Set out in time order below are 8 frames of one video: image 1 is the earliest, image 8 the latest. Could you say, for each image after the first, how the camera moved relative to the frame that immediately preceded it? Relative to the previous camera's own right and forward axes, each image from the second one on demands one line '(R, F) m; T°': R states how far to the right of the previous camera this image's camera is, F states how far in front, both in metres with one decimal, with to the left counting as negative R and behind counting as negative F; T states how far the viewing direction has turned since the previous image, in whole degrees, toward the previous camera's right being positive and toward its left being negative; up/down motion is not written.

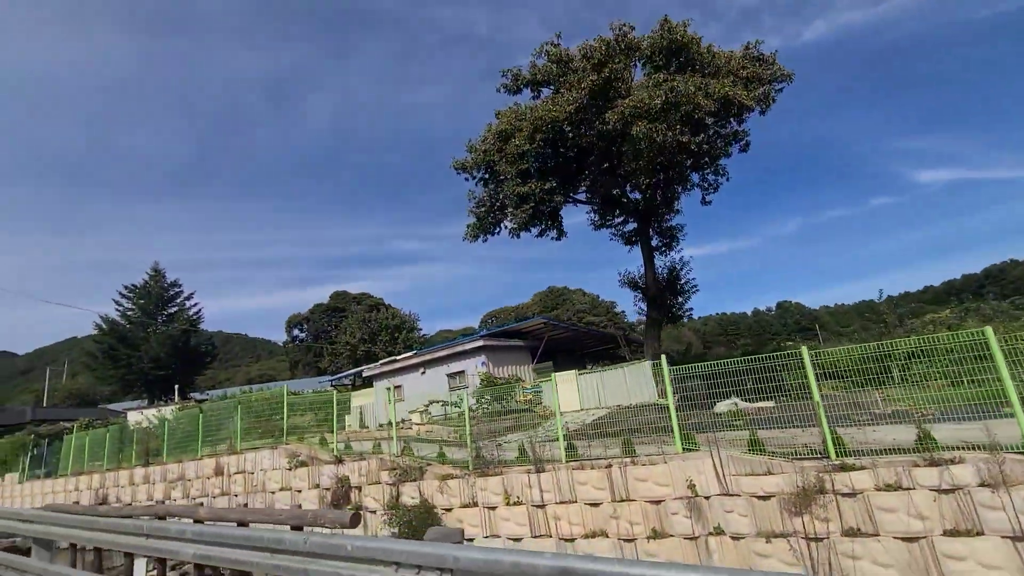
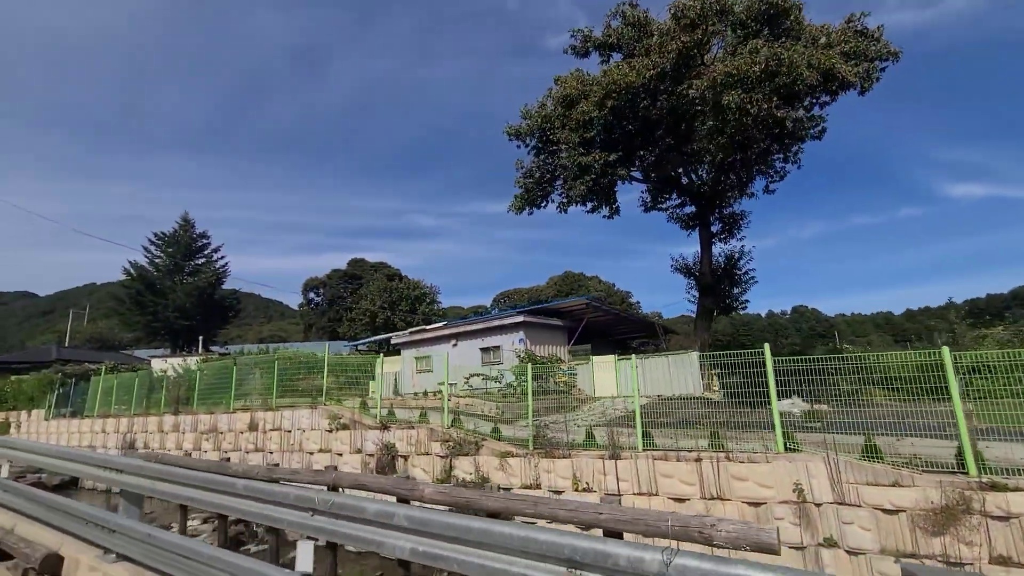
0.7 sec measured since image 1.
(-1.0, +0.6) m; -1°
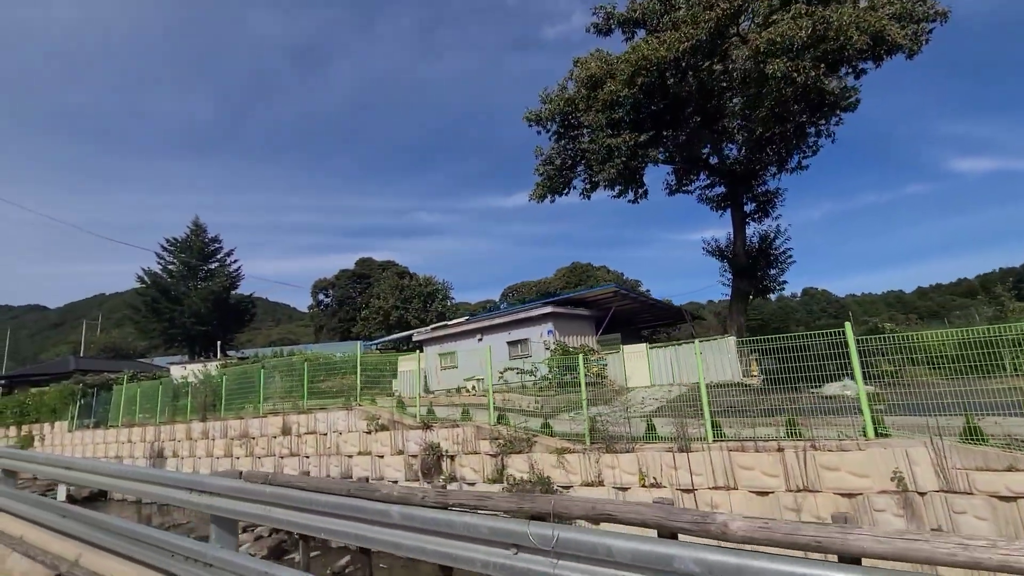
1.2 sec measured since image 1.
(-0.6, +0.4) m; -1°
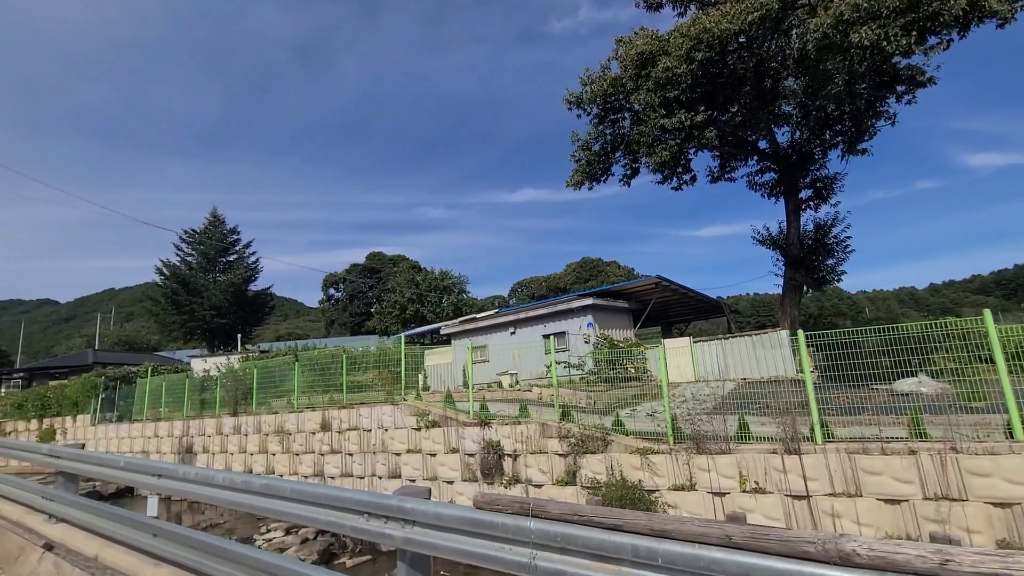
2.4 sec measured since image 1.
(-0.9, +0.6) m; -1°
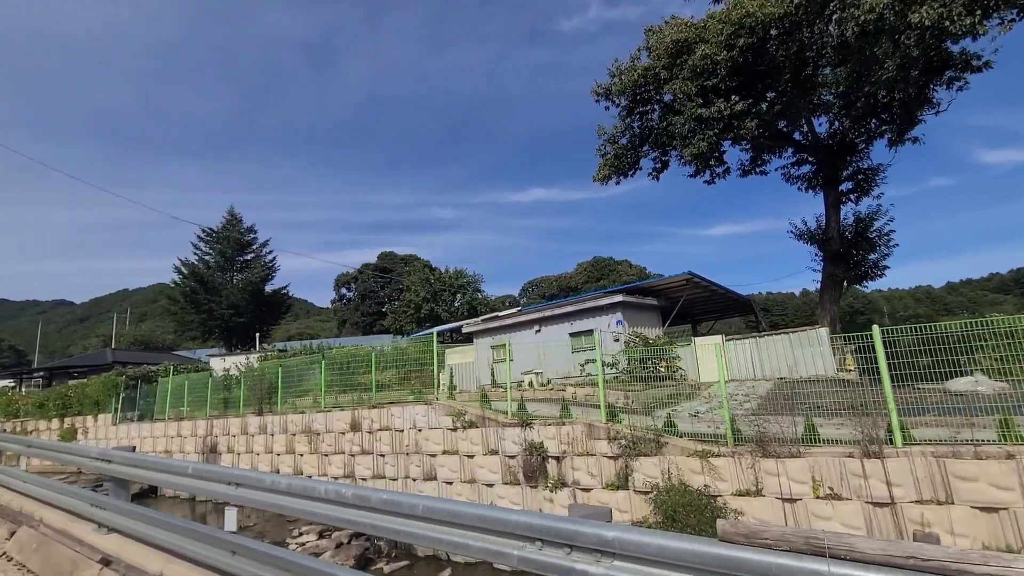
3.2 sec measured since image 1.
(-0.5, +0.3) m; -1°
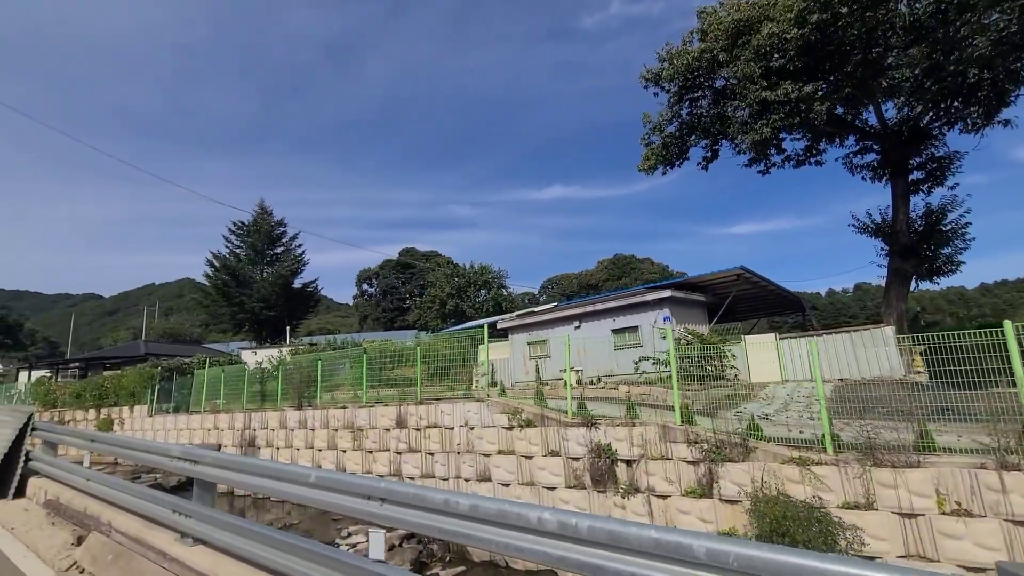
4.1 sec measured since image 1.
(-0.7, +0.5) m; -2°
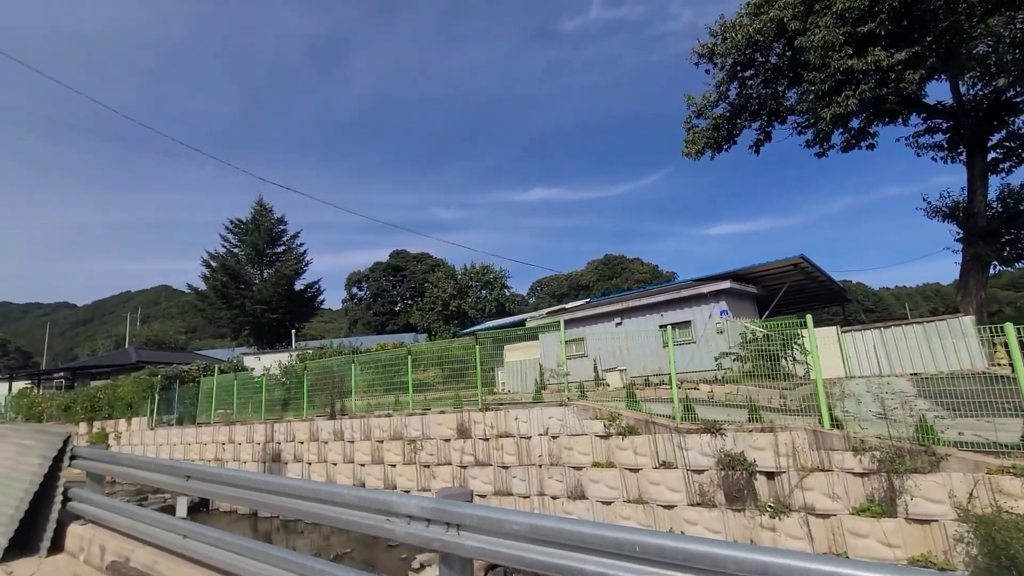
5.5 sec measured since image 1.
(-1.5, +1.1) m; +2°
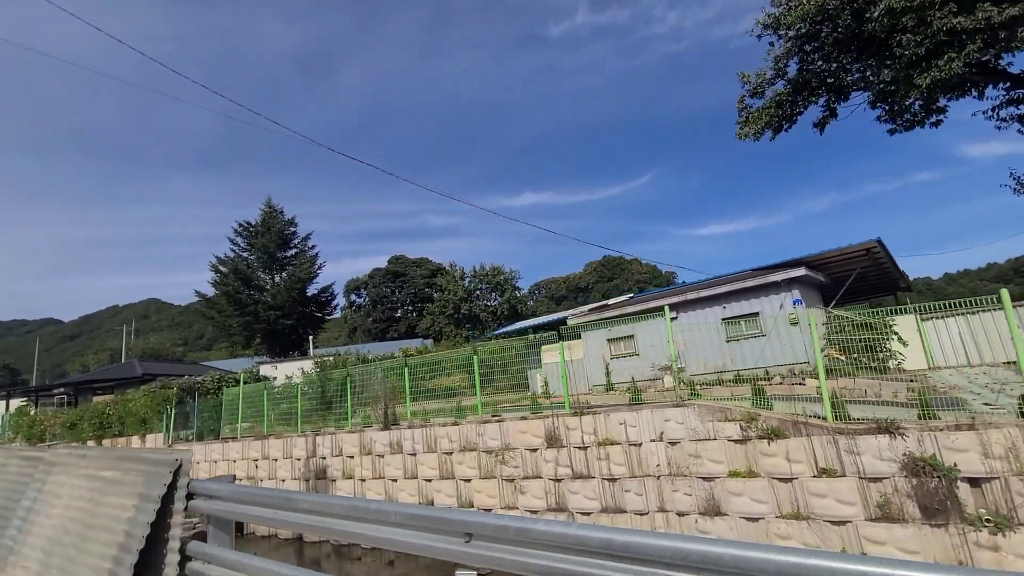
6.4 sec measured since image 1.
(-1.5, +1.0) m; +1°
